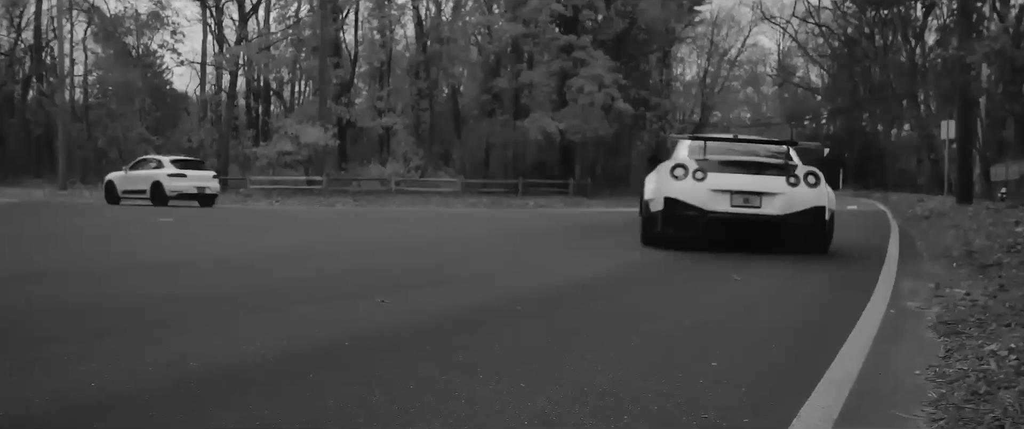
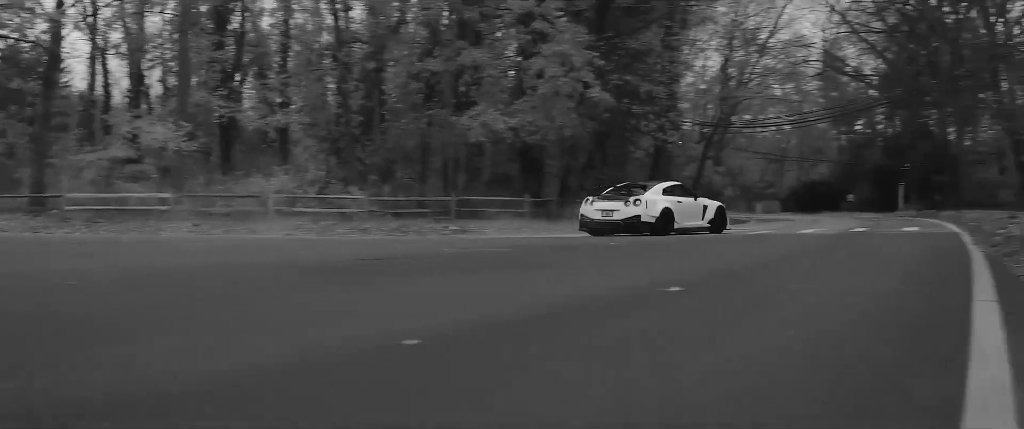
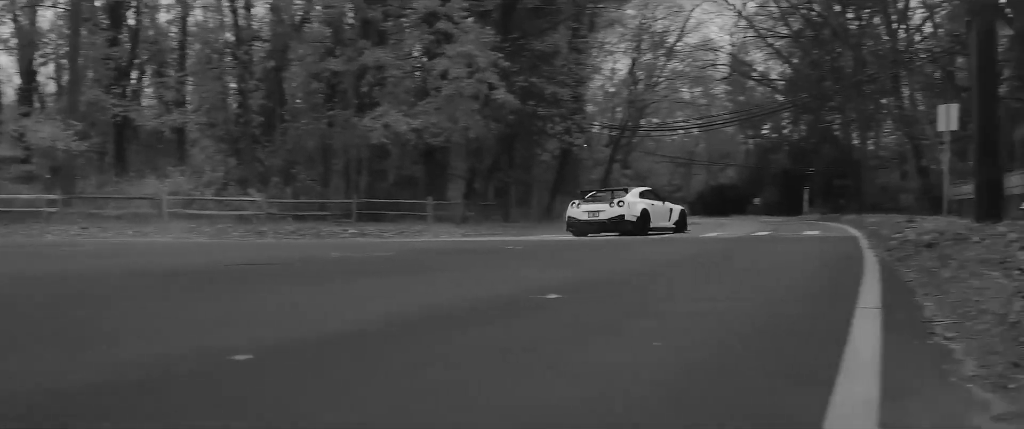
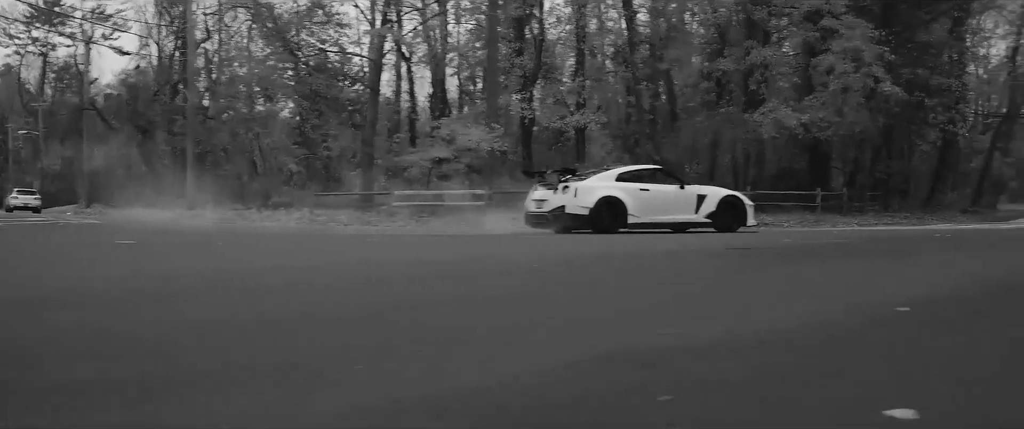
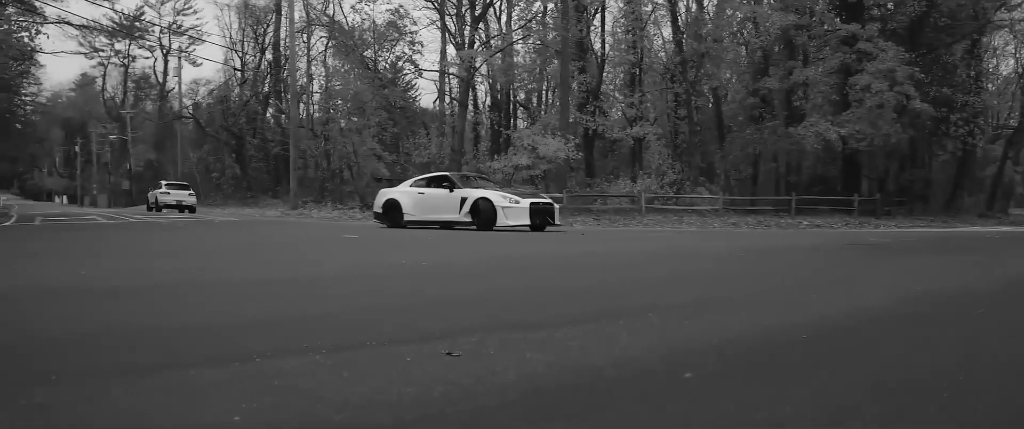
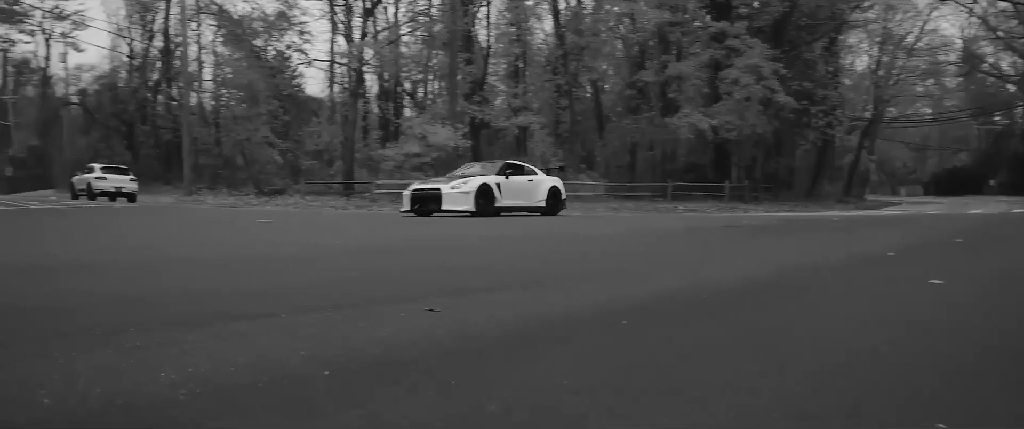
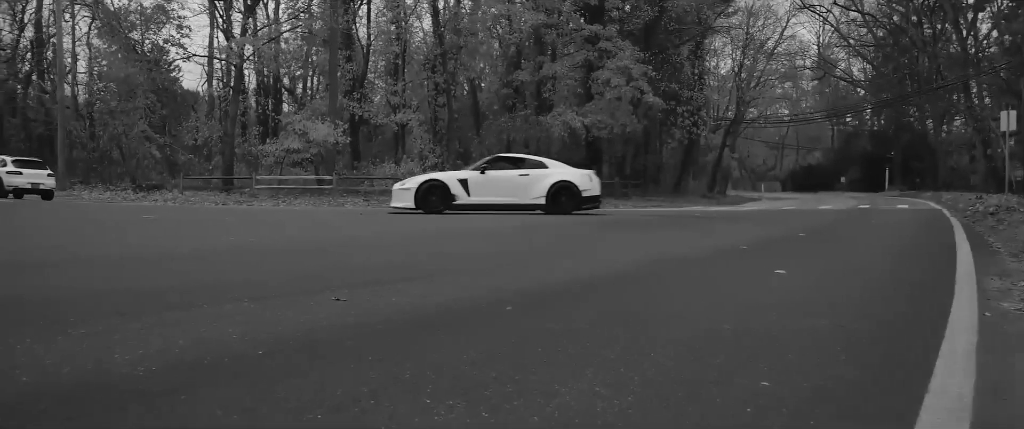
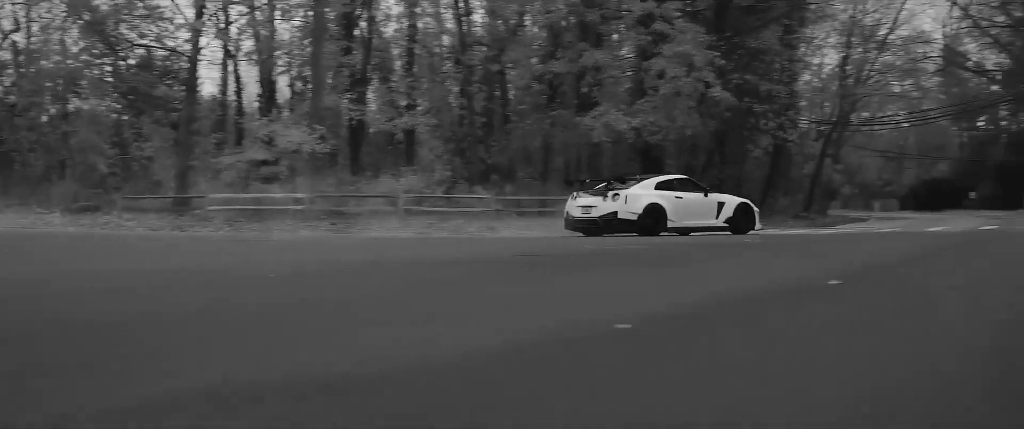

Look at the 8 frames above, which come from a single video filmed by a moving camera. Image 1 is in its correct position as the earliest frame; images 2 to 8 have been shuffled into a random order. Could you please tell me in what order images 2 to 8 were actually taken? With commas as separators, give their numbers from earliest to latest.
7, 6, 5, 4, 8, 2, 3
